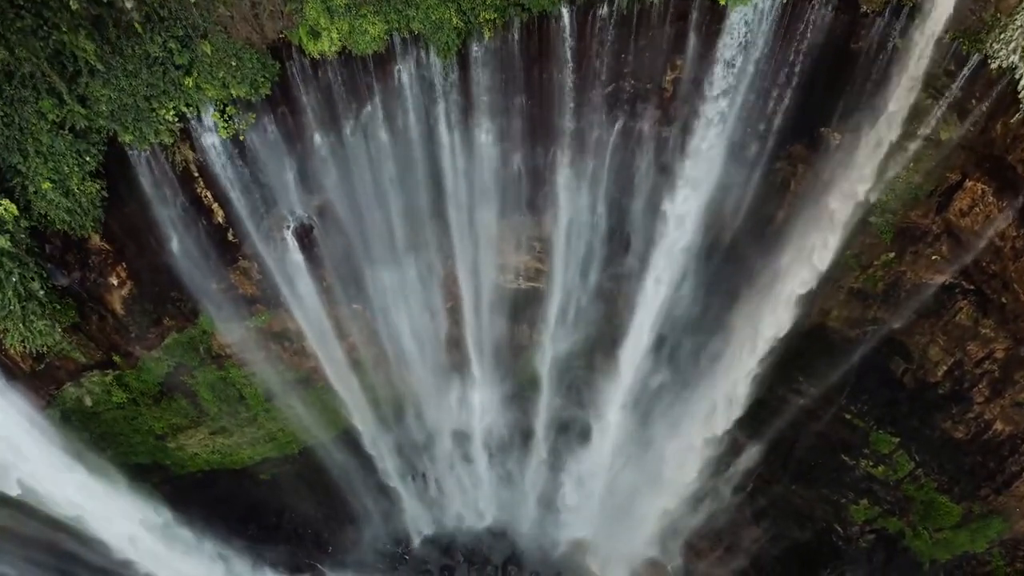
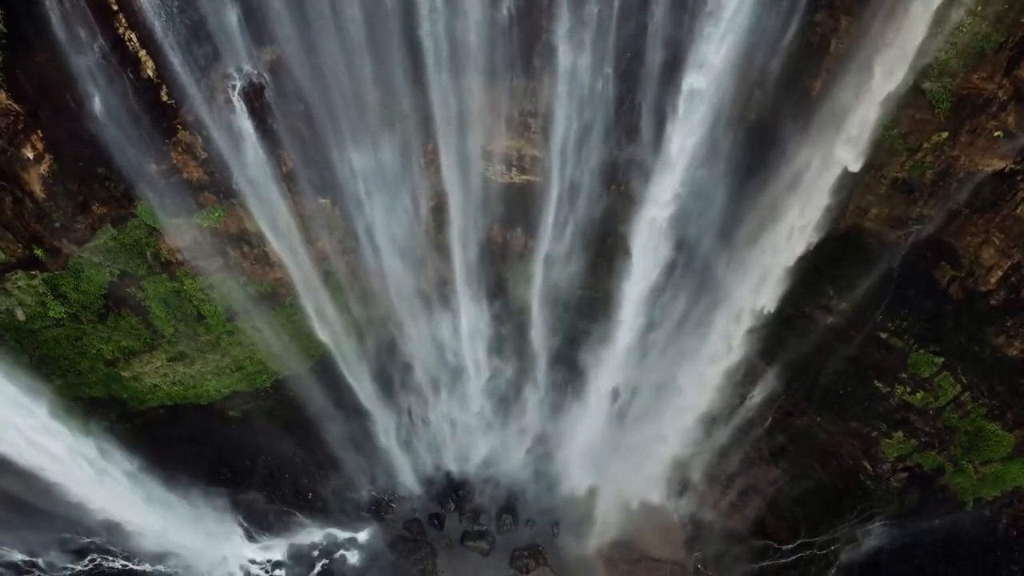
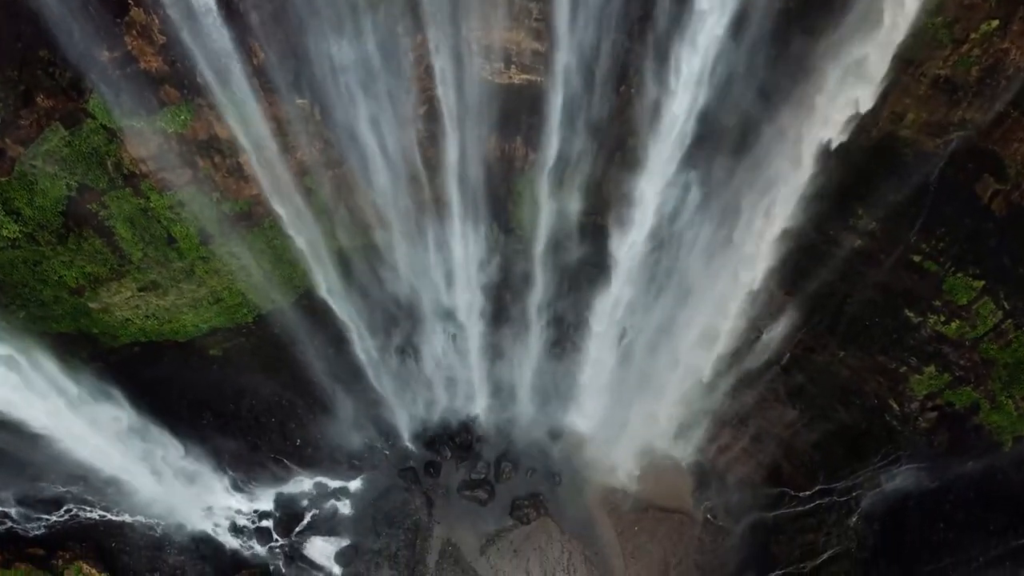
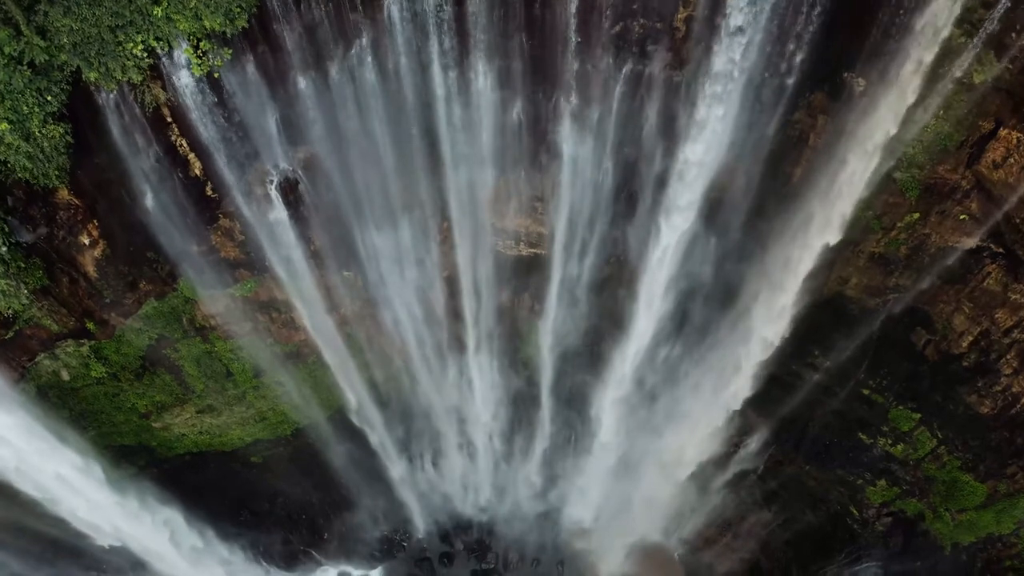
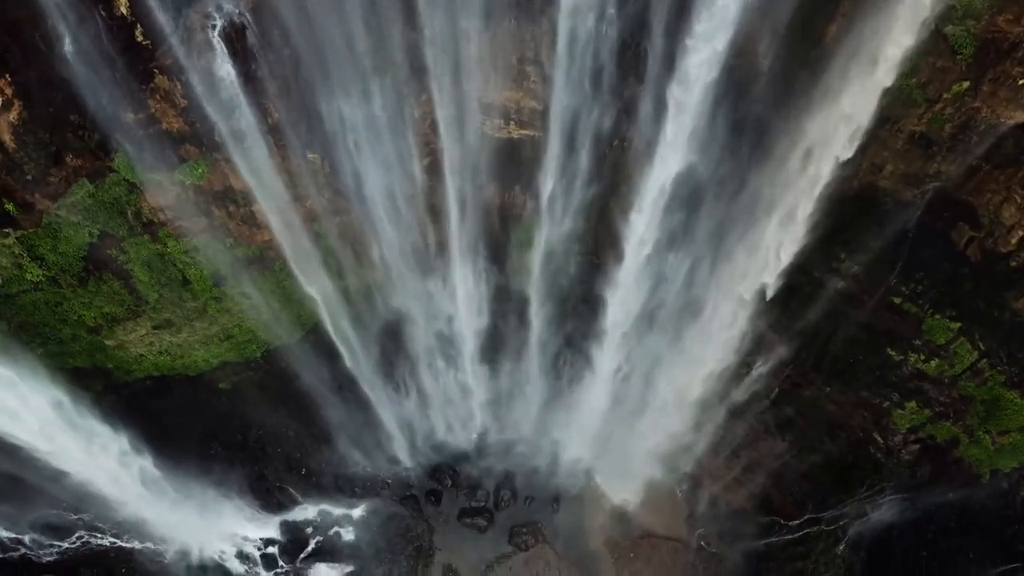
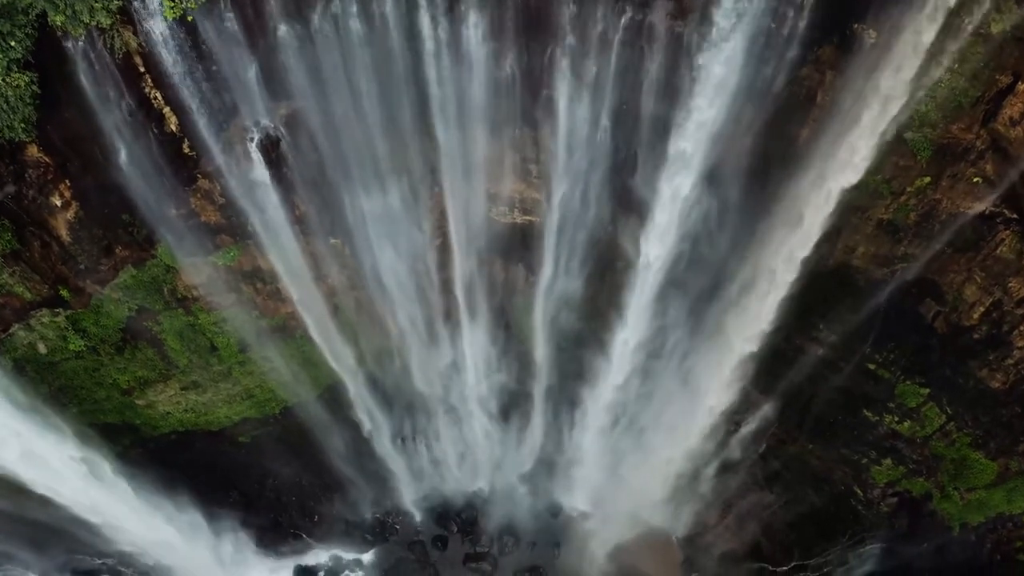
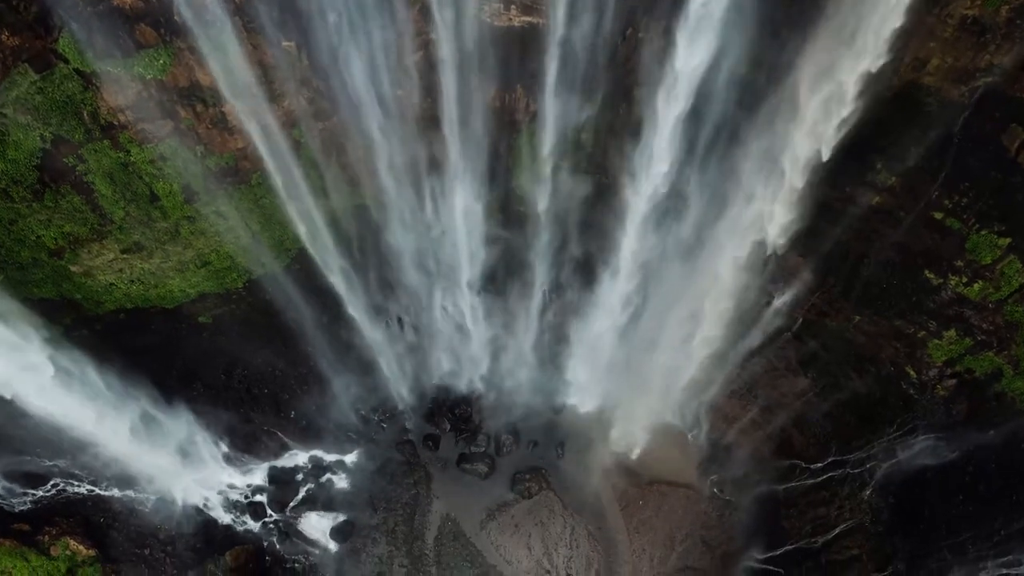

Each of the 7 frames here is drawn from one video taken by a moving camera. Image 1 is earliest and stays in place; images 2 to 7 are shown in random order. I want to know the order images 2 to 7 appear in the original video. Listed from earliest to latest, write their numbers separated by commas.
4, 6, 2, 5, 3, 7
